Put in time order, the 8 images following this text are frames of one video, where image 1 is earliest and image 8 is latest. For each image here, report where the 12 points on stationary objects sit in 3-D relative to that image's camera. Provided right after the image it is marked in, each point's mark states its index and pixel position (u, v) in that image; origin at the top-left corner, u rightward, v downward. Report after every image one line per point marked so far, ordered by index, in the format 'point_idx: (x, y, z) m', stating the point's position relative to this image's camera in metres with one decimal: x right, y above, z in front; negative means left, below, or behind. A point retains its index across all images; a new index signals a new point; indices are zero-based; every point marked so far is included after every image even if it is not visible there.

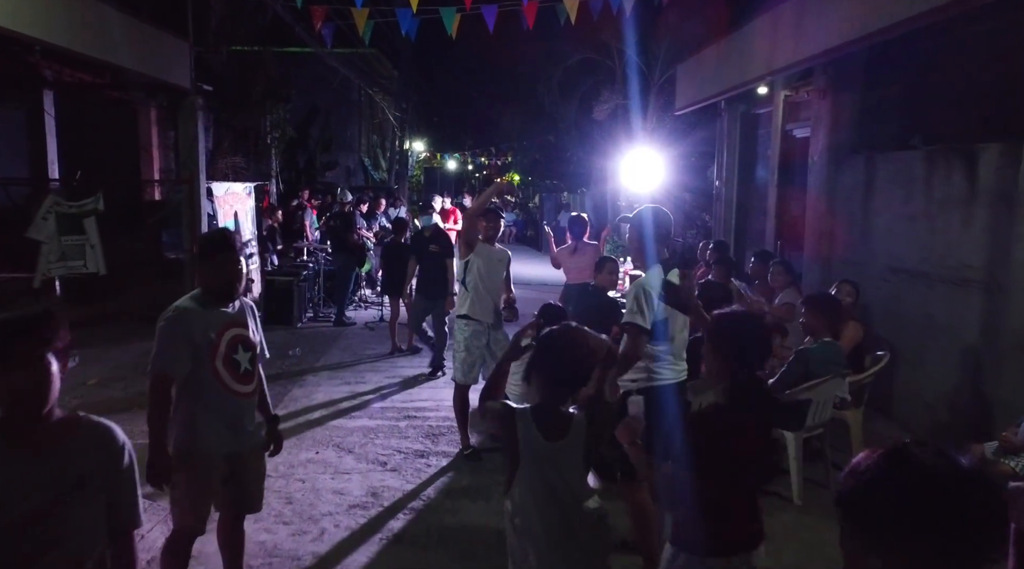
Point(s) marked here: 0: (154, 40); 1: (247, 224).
0: (-5.2, +3.5, +10.3) m
1: (-4.9, +1.1, +13.2) m
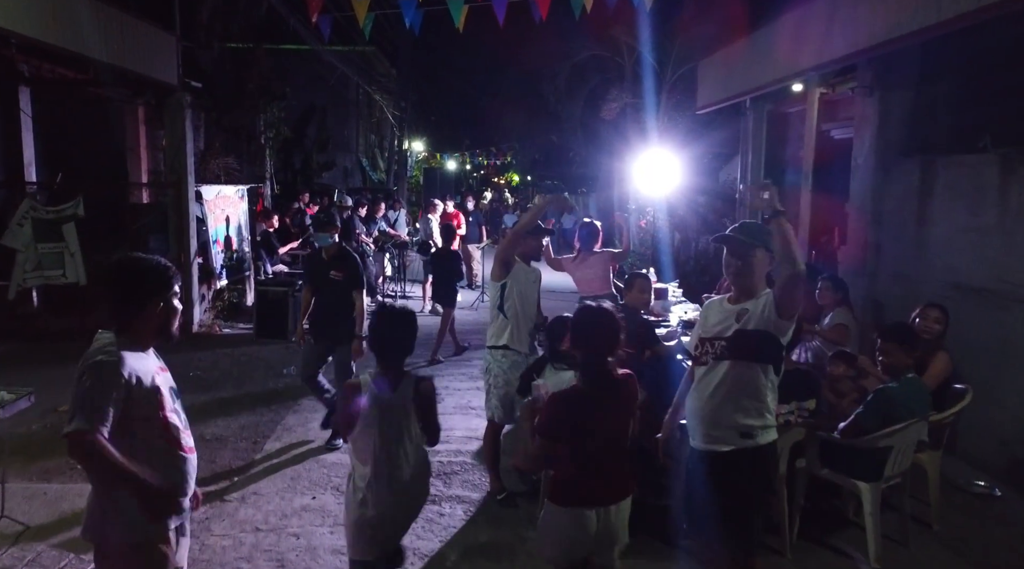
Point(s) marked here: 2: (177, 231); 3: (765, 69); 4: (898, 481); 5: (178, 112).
0: (-5.1, +3.4, +9.6) m
1: (-4.8, +1.0, +12.5) m
2: (-4.9, +0.8, +10.5) m
3: (+3.3, +2.8, +9.2) m
4: (+2.3, -1.2, +4.3) m
5: (-5.0, +2.6, +10.6) m
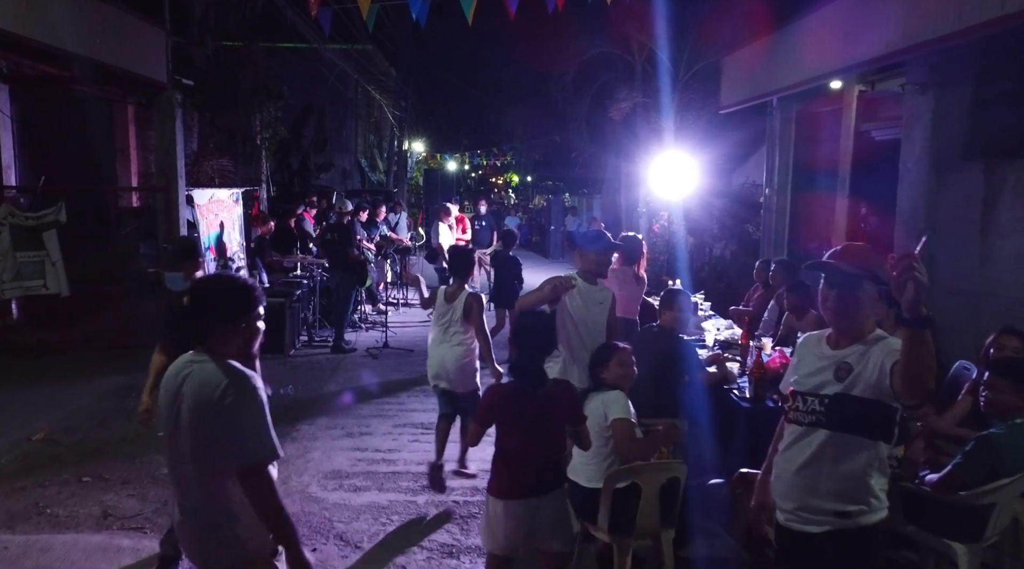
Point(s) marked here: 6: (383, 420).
0: (-4.9, +3.2, +8.9) m
1: (-4.6, +0.8, +11.9) m
2: (-4.8, +0.6, +9.9) m
3: (+3.5, +2.6, +8.6) m
4: (+2.5, -1.3, +3.7) m
5: (-4.8, +2.4, +10.0) m
6: (-1.3, -1.3, +7.0) m
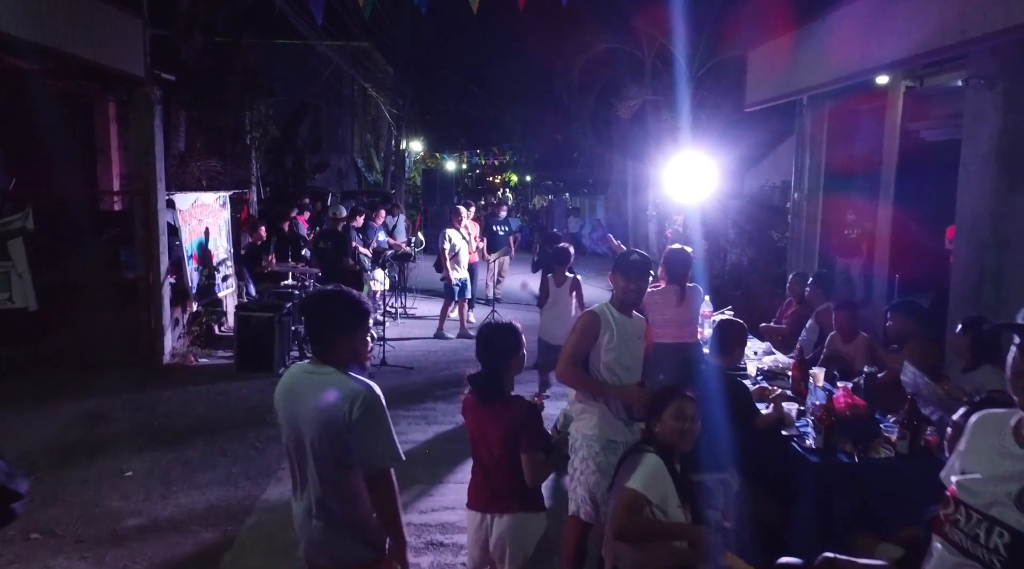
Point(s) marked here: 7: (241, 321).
0: (-4.8, +3.1, +8.2) m
1: (-4.5, +0.7, +11.1) m
2: (-4.7, +0.5, +9.1) m
3: (+3.6, +2.5, +7.8) m
4: (+2.6, -1.5, +3.0) m
5: (-4.7, +2.3, +9.2) m
6: (-1.2, -1.5, +6.3) m
7: (-3.3, -0.5, +8.8) m
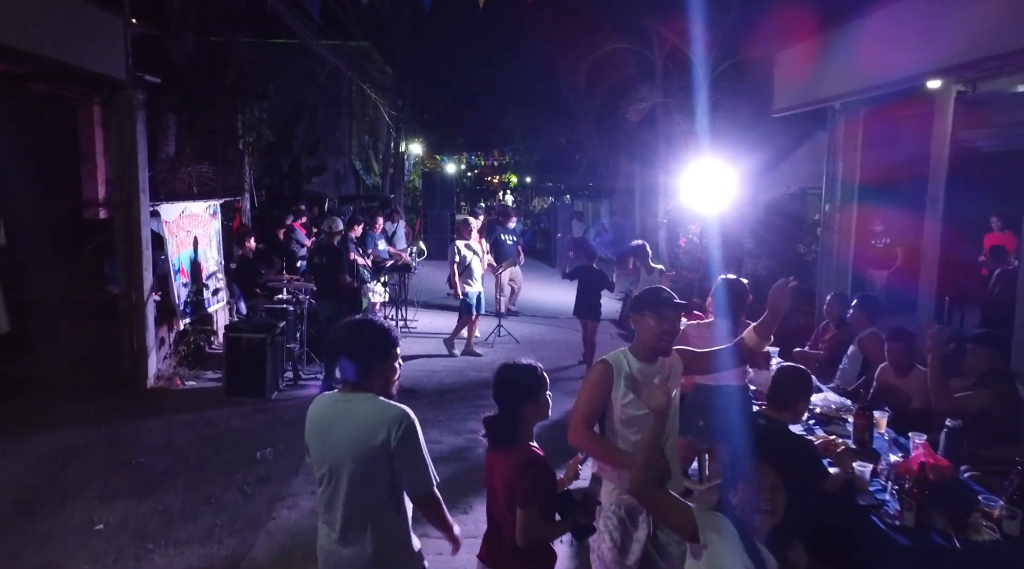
0: (-4.7, +2.9, +7.5) m
1: (-4.4, +0.5, +10.5) m
2: (-4.5, +0.3, +8.5) m
3: (+3.7, +2.3, +7.2) m
4: (+2.8, -1.7, +2.4) m
5: (-4.6, +2.1, +8.6) m
6: (-1.1, -1.7, +5.7) m
7: (-3.2, -0.7, +8.2) m
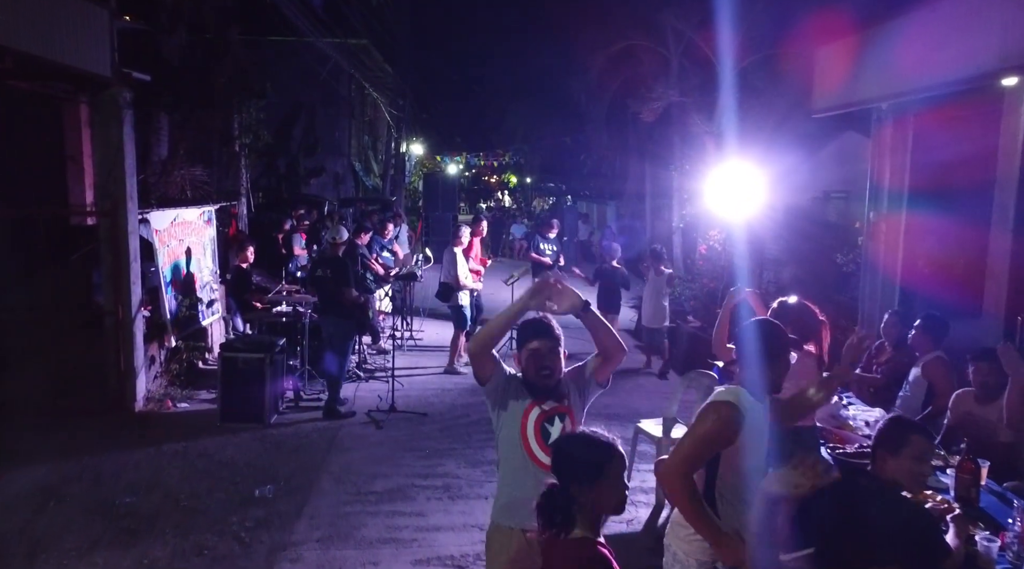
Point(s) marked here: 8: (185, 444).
0: (-4.5, +2.7, +6.9) m
1: (-4.2, +0.3, +9.8) m
2: (-4.3, +0.1, +7.8) m
3: (+3.9, +2.1, +6.6) m
4: (+3.0, -1.9, +1.8) m
5: (-4.4, +1.9, +7.9) m
6: (-0.8, -1.9, +5.0) m
7: (-3.0, -0.8, +7.5) m
8: (-3.2, -1.5, +6.9) m
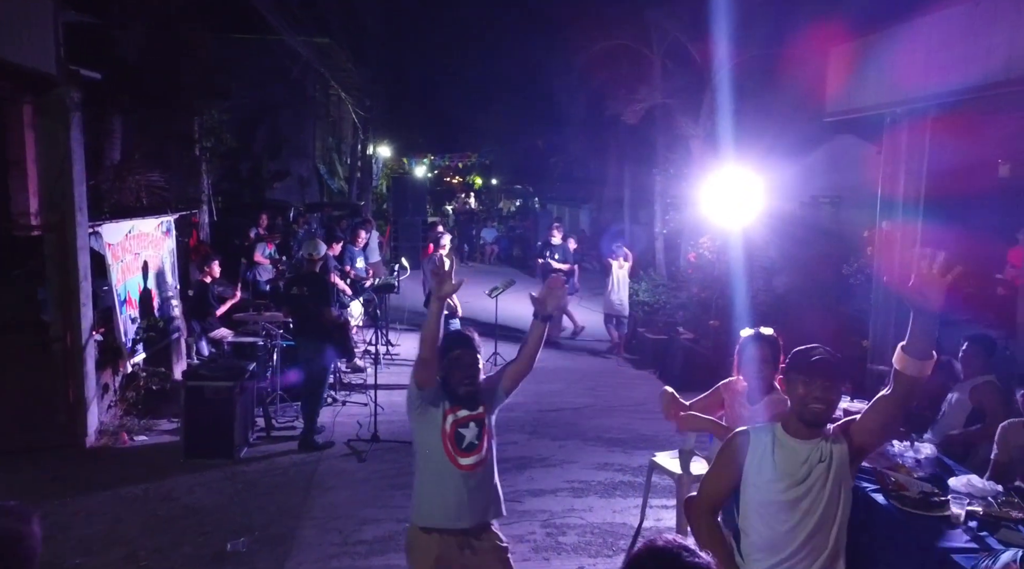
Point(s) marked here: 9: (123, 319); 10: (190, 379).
0: (-4.5, +2.5, +6.0) m
1: (-4.4, +0.1, +9.0) m
2: (-4.4, -0.1, +7.0) m
3: (+3.9, +2.0, +6.2) m
4: (+3.3, -2.0, +1.3) m
5: (-4.5, +1.7, +7.1) m
6: (-0.7, -2.0, +4.4) m
7: (-3.0, -1.0, +6.8) m
8: (-3.2, -1.7, +6.2) m
9: (-4.3, -0.4, +7.9) m
10: (-3.0, -0.9, +6.8) m
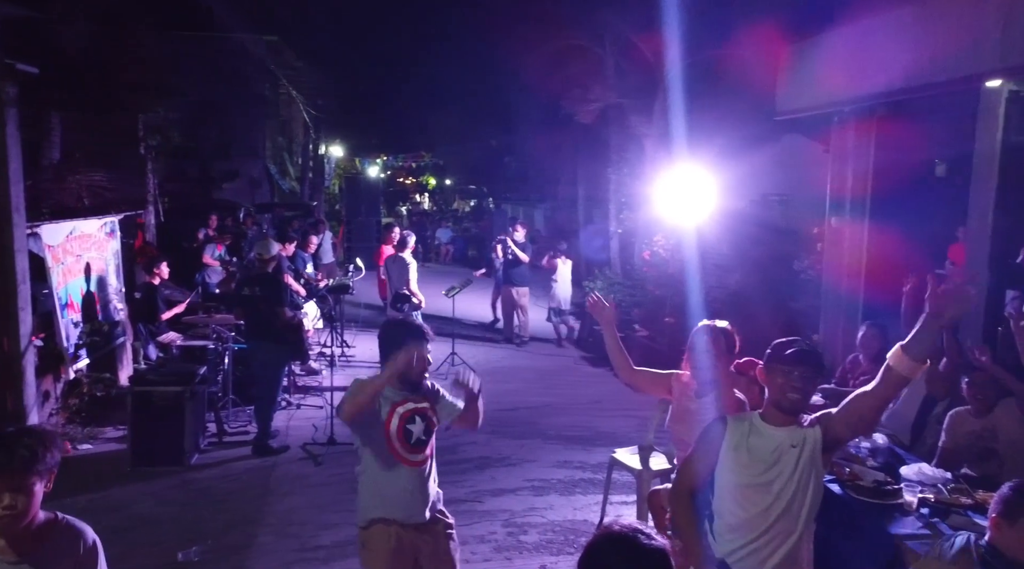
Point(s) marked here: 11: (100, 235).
0: (-4.9, +2.5, +5.7) m
1: (-4.9, +0.1, +8.7) m
2: (-4.8, -0.1, +6.7) m
3: (+3.5, +2.0, +6.4) m
4: (+3.2, -1.9, +1.5) m
5: (-4.9, +1.6, +6.8) m
6: (-1.0, -2.0, +4.3) m
7: (-3.4, -1.0, +6.5) m
8: (-3.5, -1.8, +5.9) m
9: (-4.7, -0.4, +7.6) m
10: (-3.4, -0.9, +6.5) m
11: (-4.9, +0.6, +8.5) m
